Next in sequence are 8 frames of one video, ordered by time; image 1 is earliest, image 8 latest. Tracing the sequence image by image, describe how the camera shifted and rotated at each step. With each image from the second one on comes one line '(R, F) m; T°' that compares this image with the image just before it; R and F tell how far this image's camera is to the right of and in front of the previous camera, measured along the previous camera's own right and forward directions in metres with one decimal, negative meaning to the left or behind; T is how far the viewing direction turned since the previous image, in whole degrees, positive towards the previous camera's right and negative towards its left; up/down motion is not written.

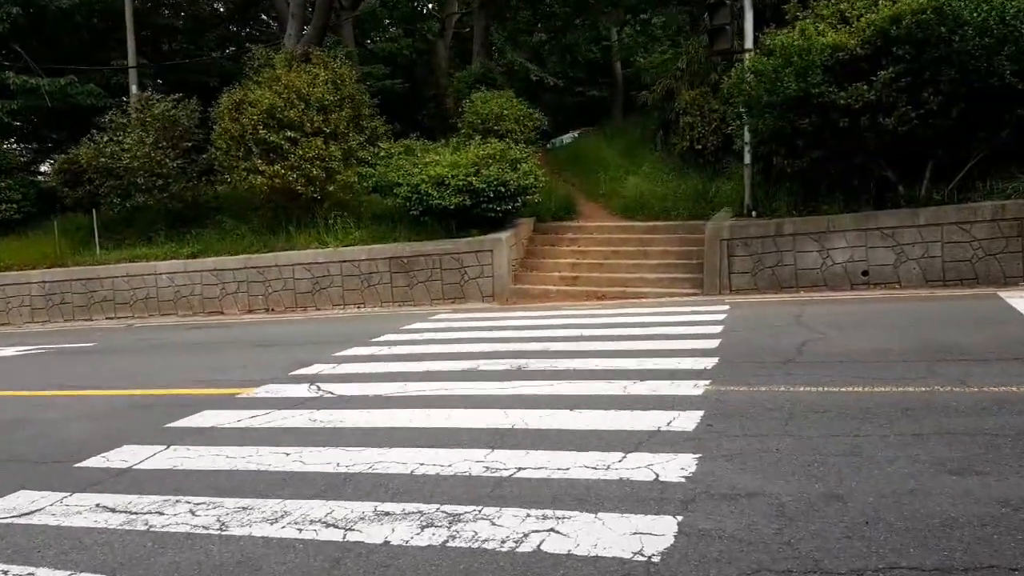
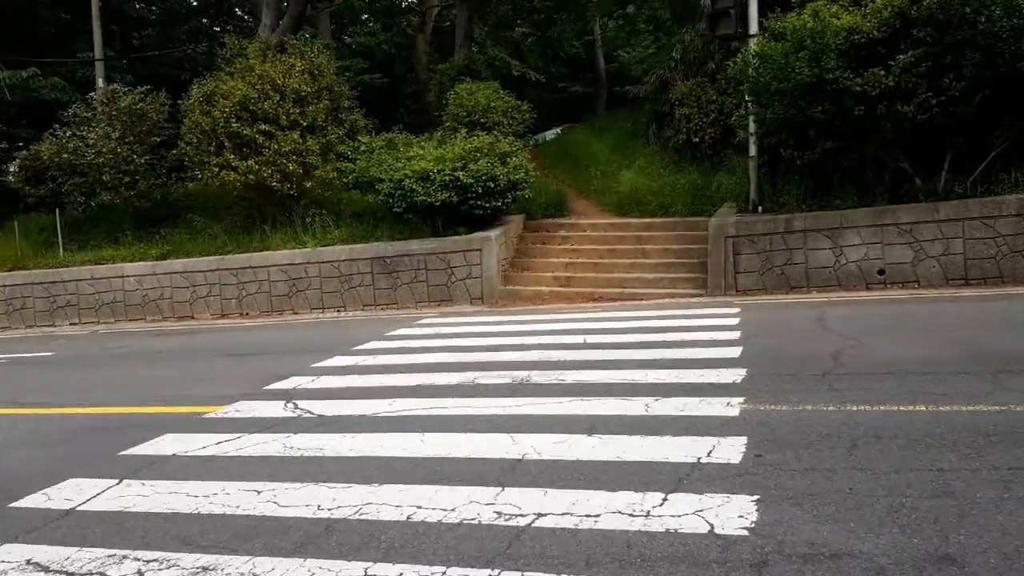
(-0.2, +0.9) m; +1°
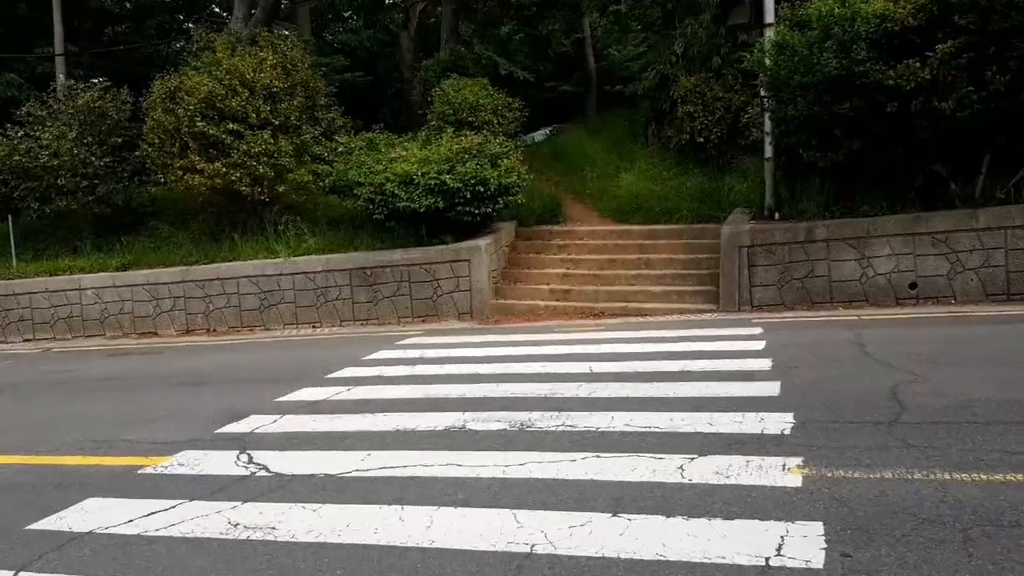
(-0.1, +1.2) m; +1°
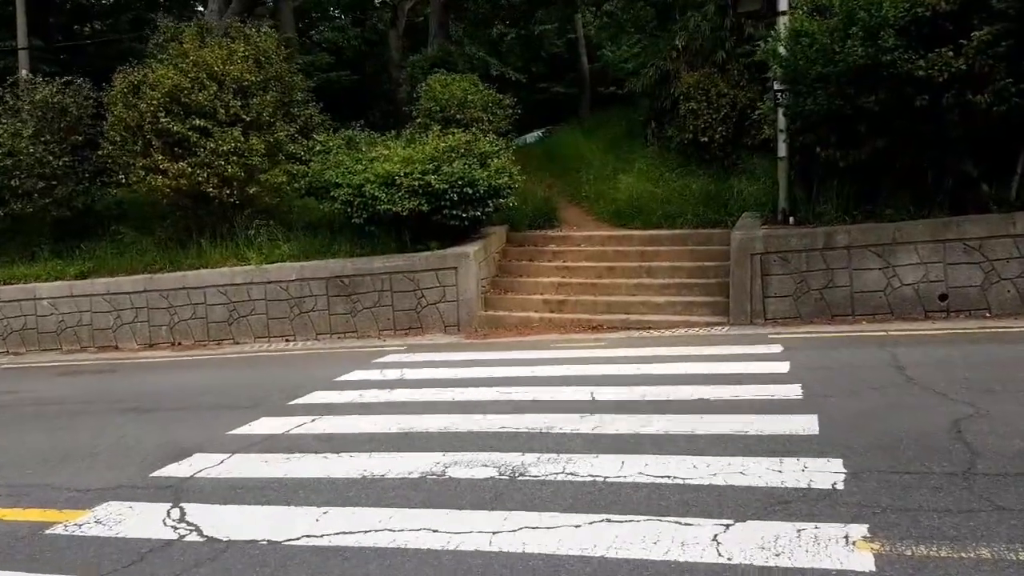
(0.0, +1.1) m; +1°
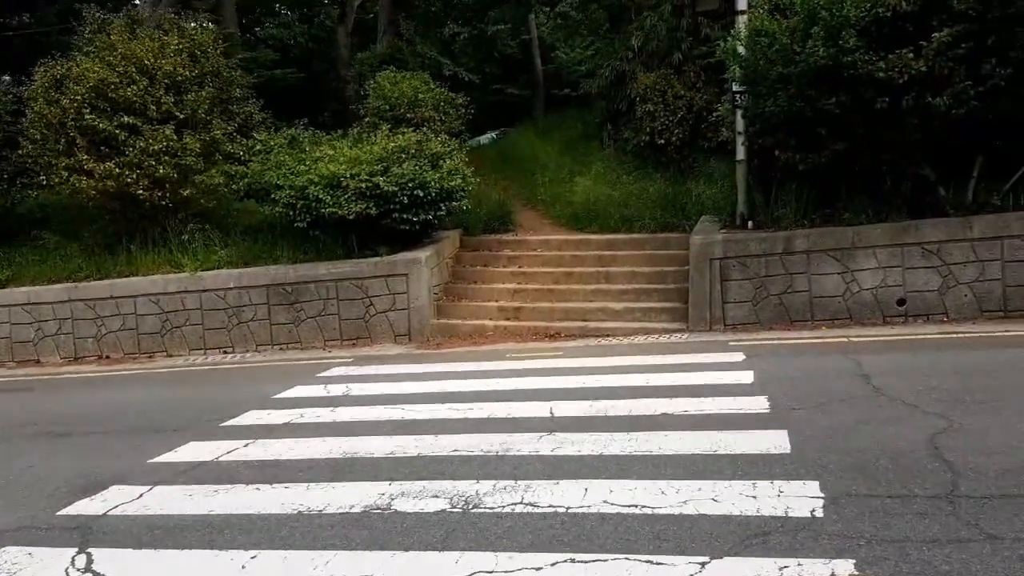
(0.0, +0.4) m; +3°
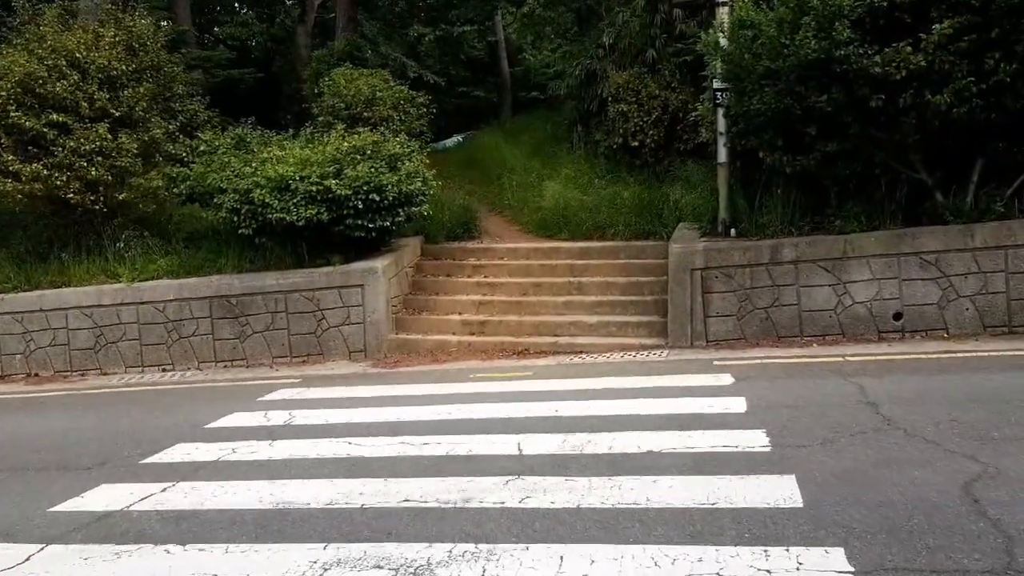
(0.0, +0.9) m; +2°
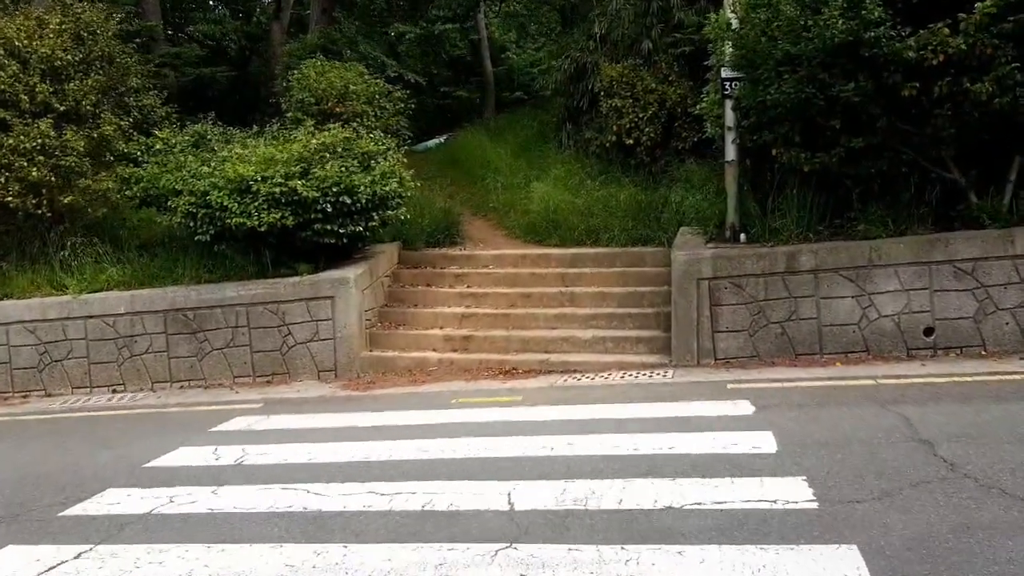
(0.0, +1.0) m; +1°
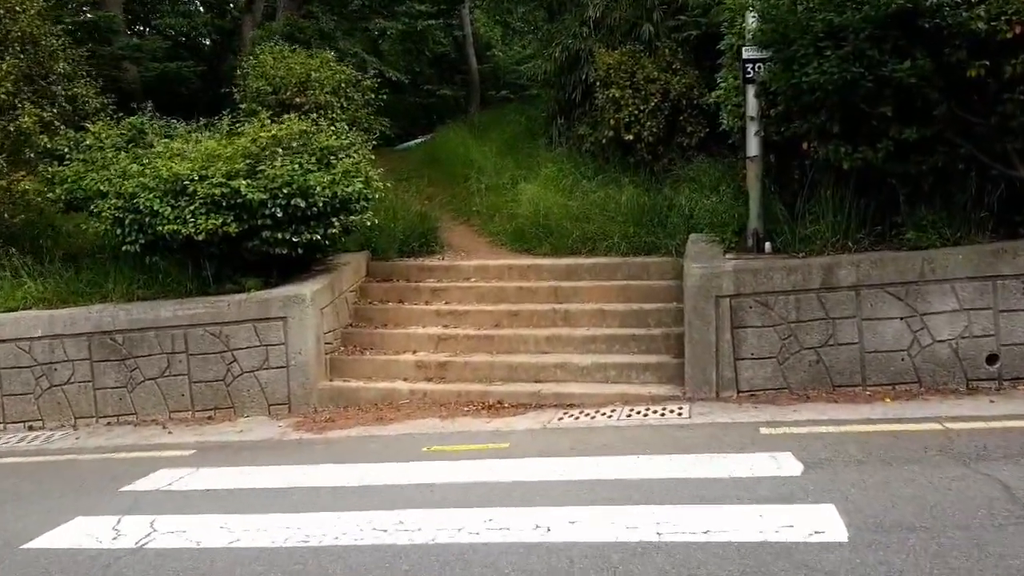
(0.0, +1.4) m; +1°
